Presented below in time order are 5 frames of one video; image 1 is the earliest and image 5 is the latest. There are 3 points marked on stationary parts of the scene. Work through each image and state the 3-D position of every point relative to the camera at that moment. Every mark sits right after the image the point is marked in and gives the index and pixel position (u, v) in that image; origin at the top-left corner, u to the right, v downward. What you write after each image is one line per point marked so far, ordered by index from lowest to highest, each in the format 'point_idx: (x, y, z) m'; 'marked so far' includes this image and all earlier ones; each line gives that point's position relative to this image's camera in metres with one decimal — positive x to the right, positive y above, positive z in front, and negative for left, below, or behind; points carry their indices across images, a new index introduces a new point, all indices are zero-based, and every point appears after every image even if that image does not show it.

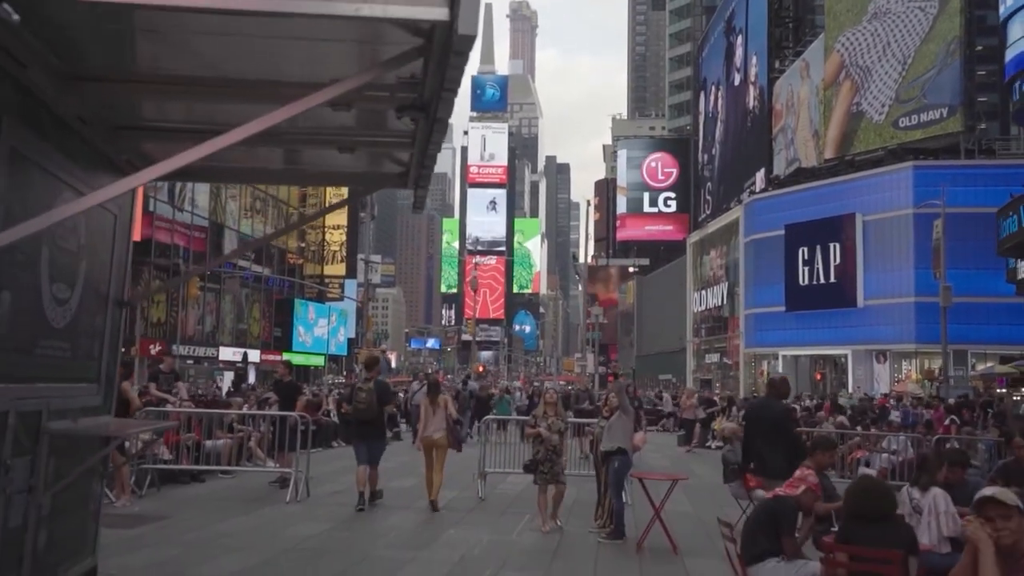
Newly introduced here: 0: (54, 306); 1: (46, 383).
0: (-2.4, -0.1, +5.3) m
1: (-2.4, -0.5, +5.3) m
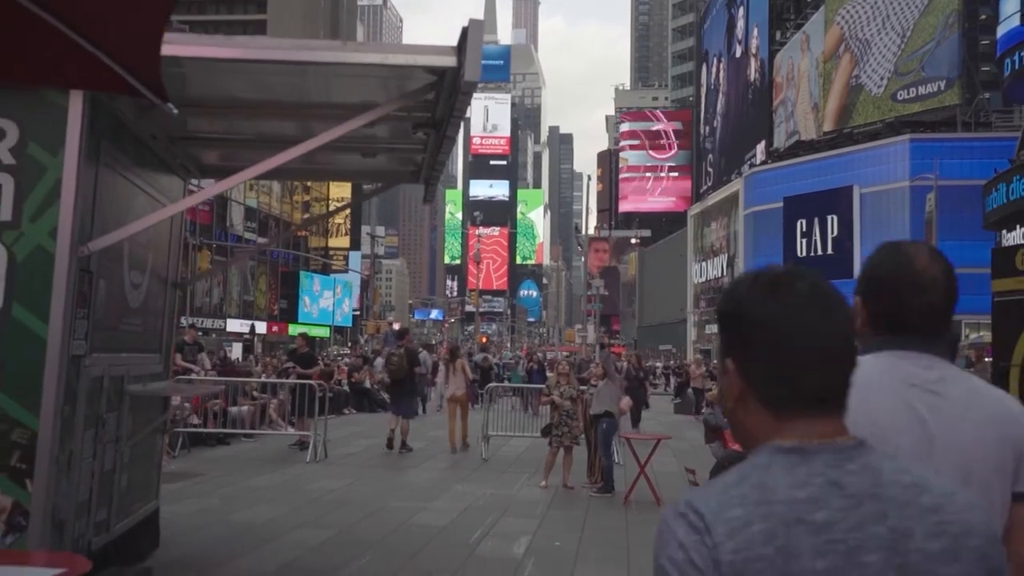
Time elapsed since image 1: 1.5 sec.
0: (-2.4, 0.0, +6.4) m
1: (-2.4, -0.4, +6.4) m
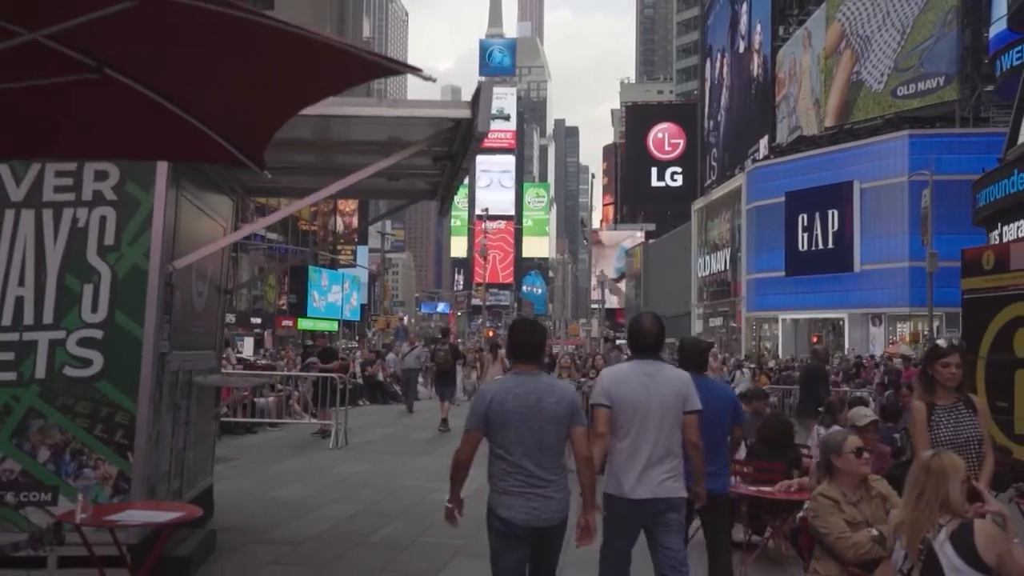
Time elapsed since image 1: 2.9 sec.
0: (-2.4, -0.1, +7.7) m
1: (-2.4, -0.5, +7.7) m
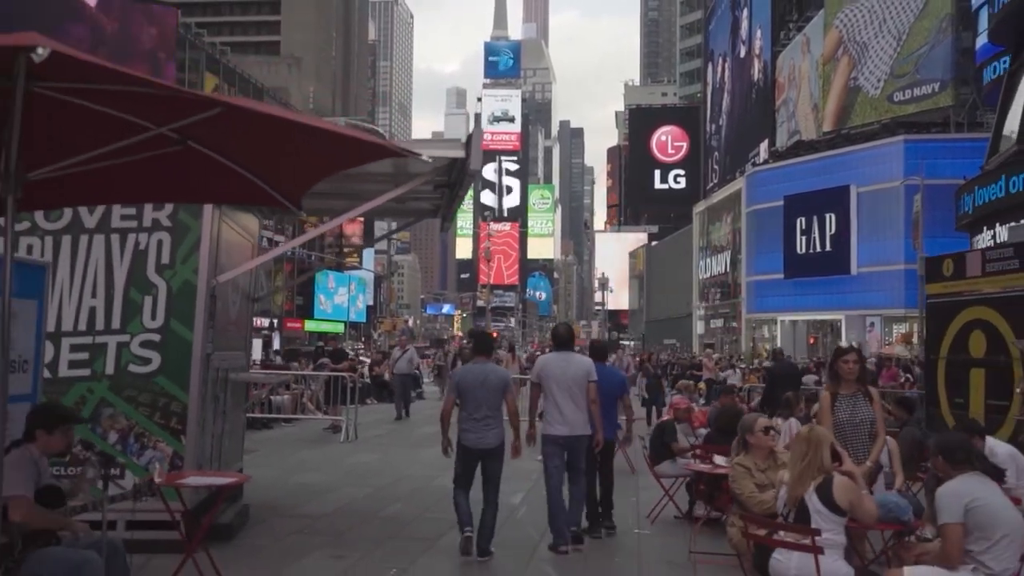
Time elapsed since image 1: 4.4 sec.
0: (-2.5, -0.2, +9.0) m
1: (-2.5, -0.6, +9.0) m
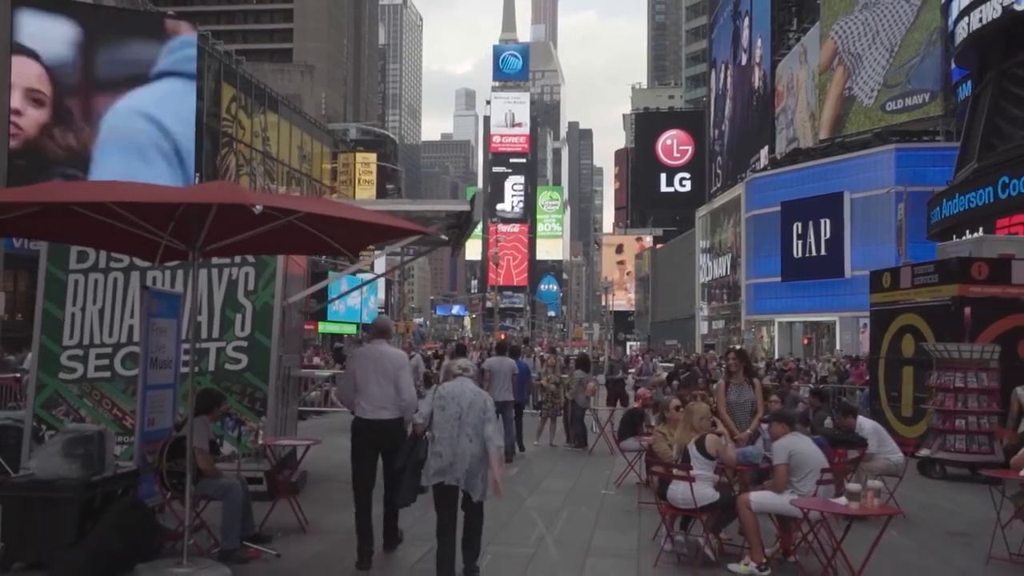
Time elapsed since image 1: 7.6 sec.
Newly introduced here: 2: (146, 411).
0: (-2.5, -0.4, +11.7) m
1: (-2.5, -0.8, +11.7) m
2: (-3.0, -1.0, +8.3) m
